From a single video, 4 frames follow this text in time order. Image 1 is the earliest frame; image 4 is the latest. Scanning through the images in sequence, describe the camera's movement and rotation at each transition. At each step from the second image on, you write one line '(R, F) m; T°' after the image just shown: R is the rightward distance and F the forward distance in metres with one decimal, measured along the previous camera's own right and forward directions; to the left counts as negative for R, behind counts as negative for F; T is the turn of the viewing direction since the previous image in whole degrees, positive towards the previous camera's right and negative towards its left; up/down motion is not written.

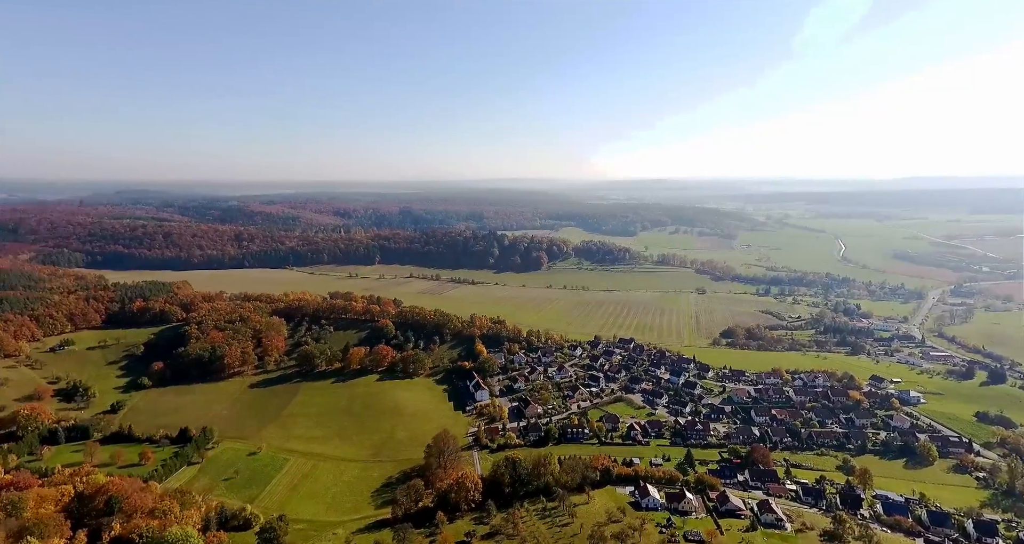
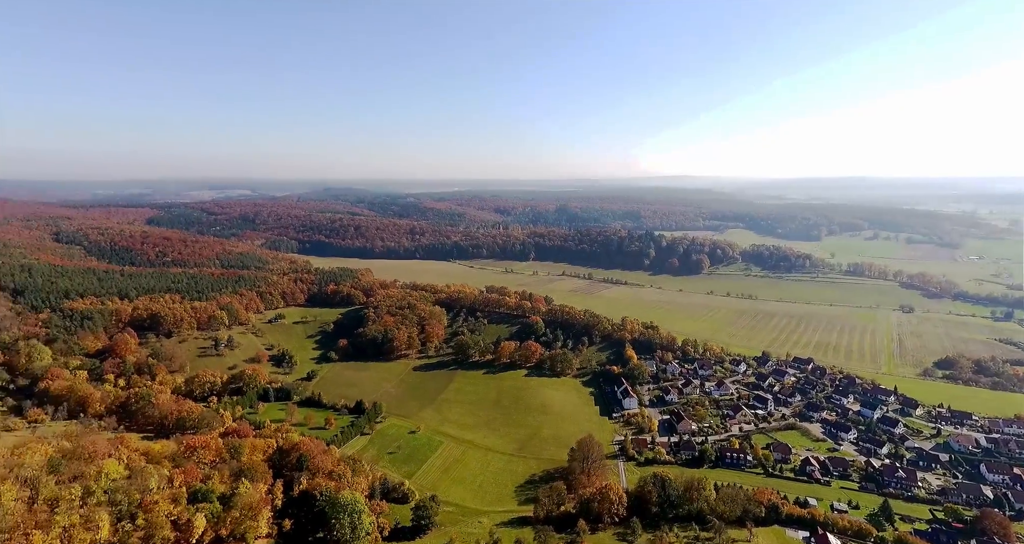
(-0.3, +1.6) m; -15°
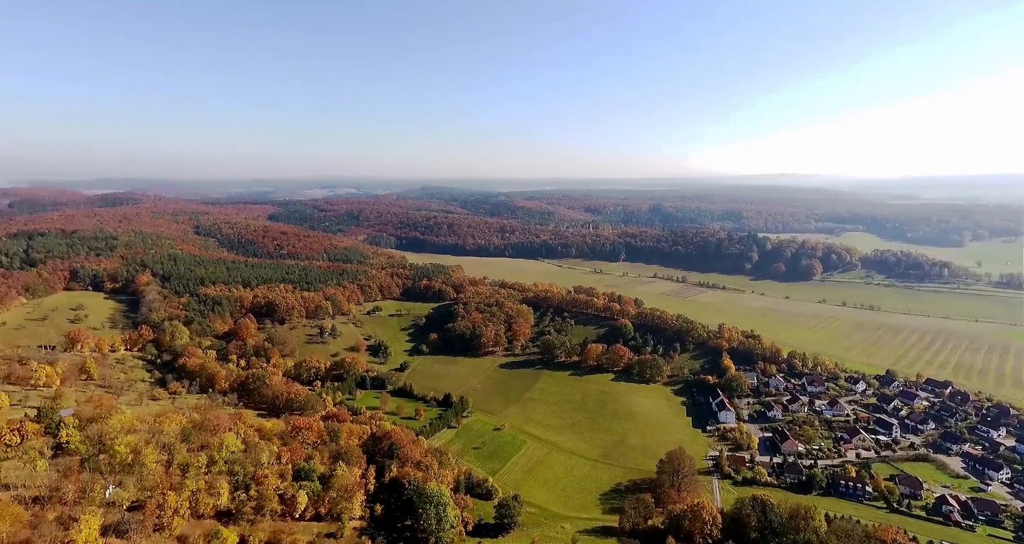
(-0.2, +1.2) m; -9°
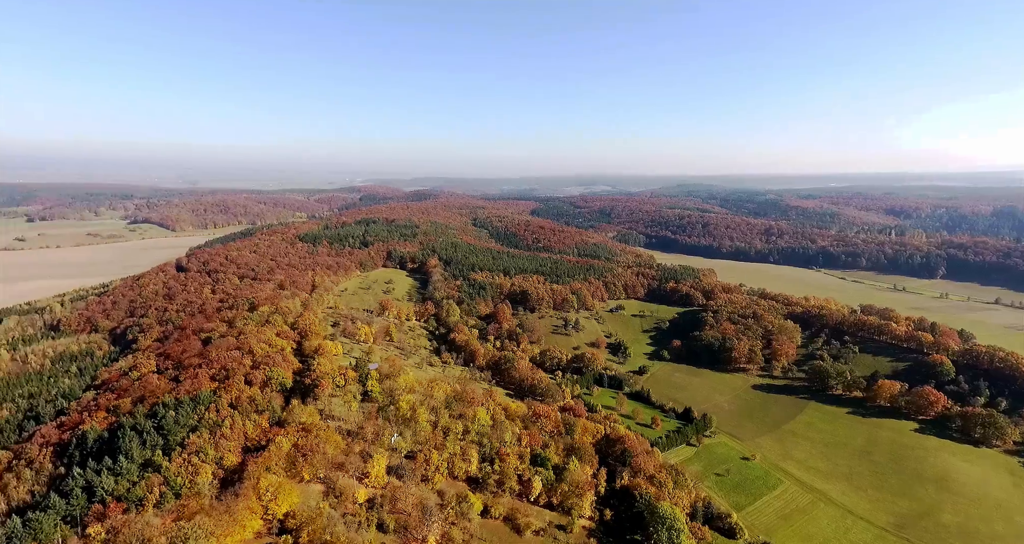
(-1.9, +5.1) m; -24°
